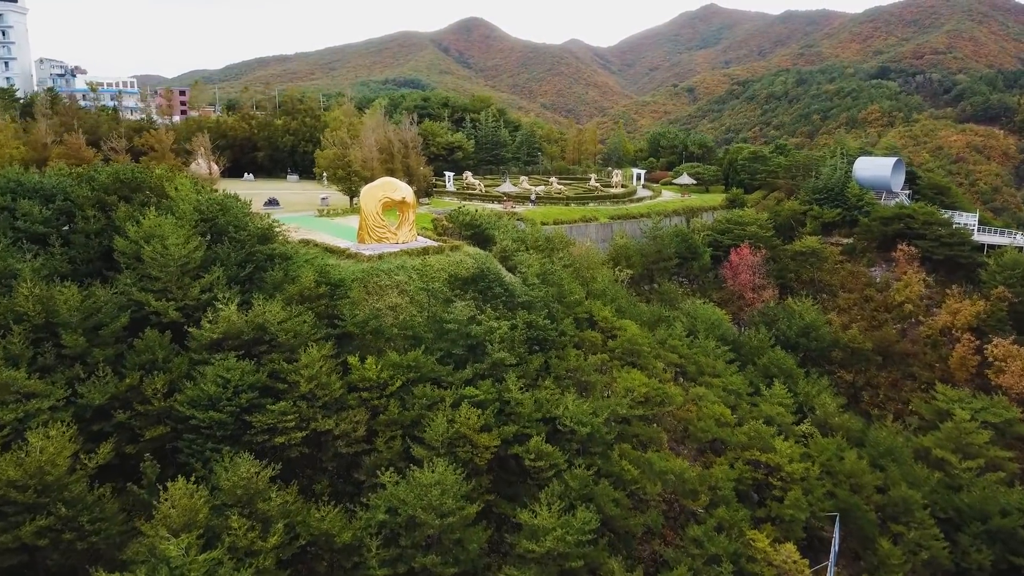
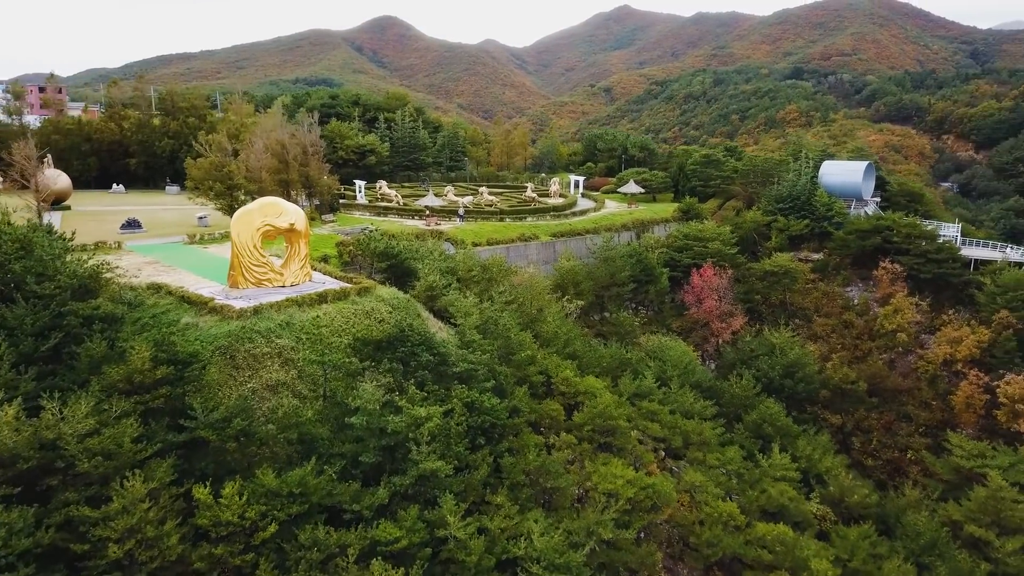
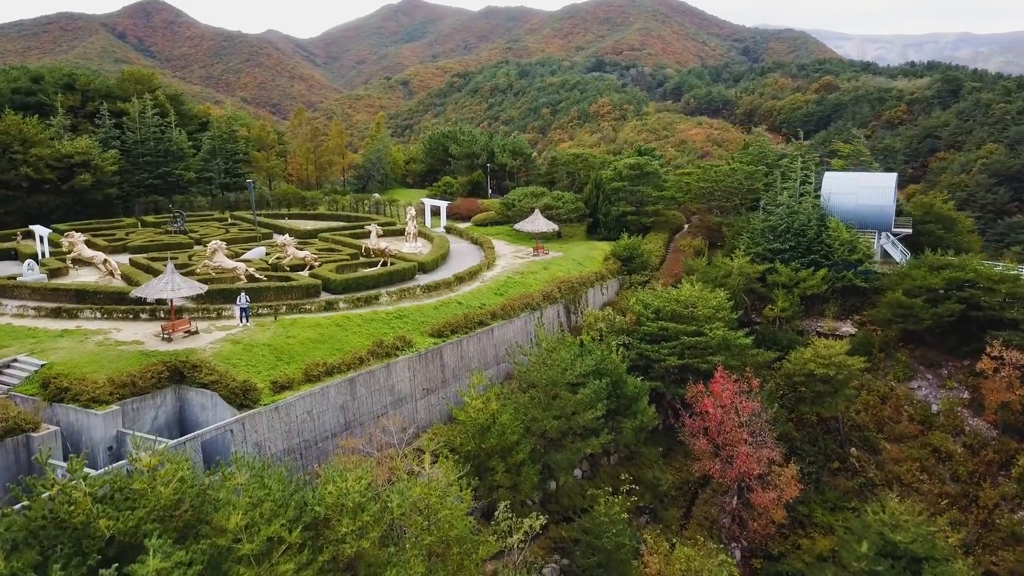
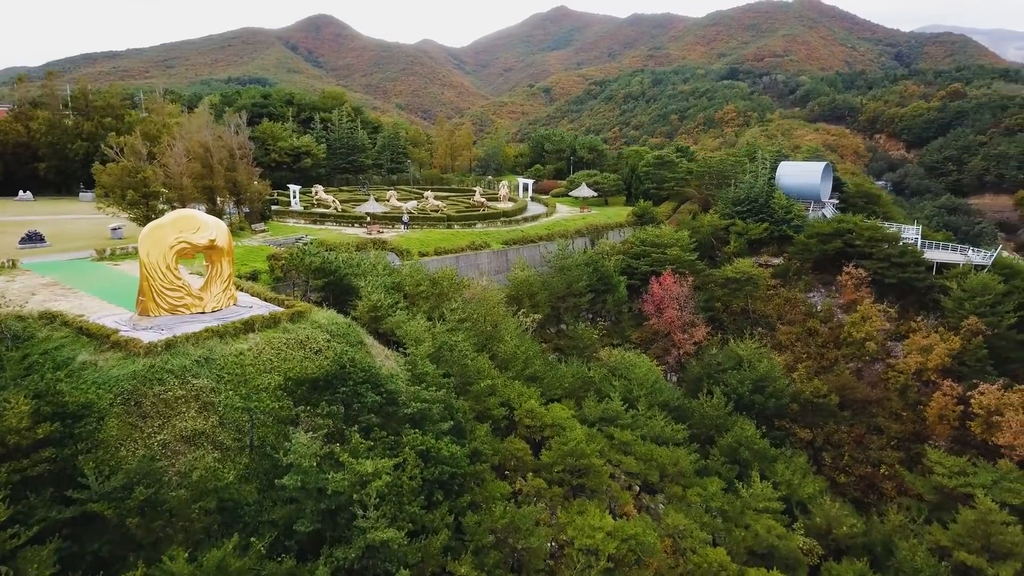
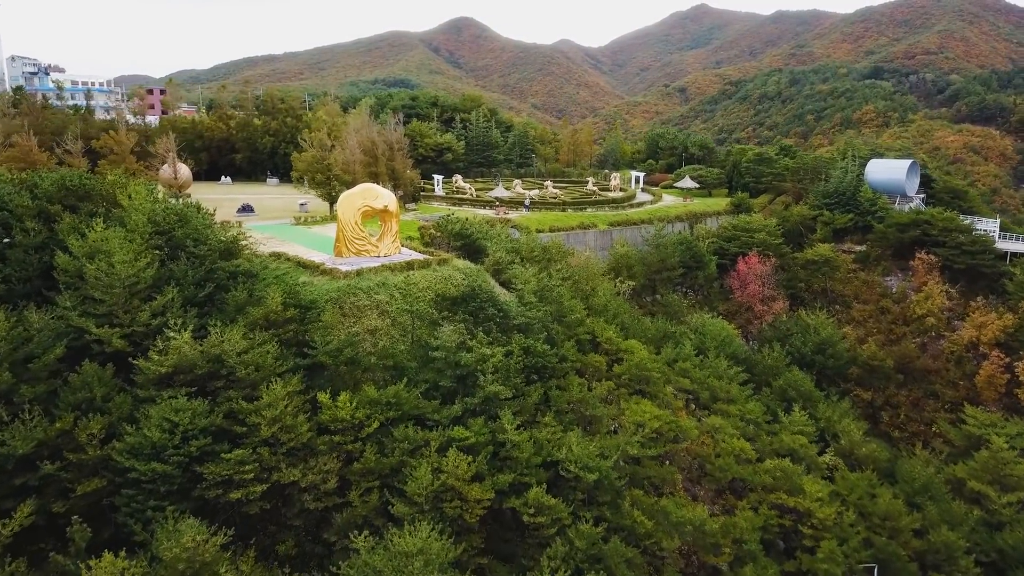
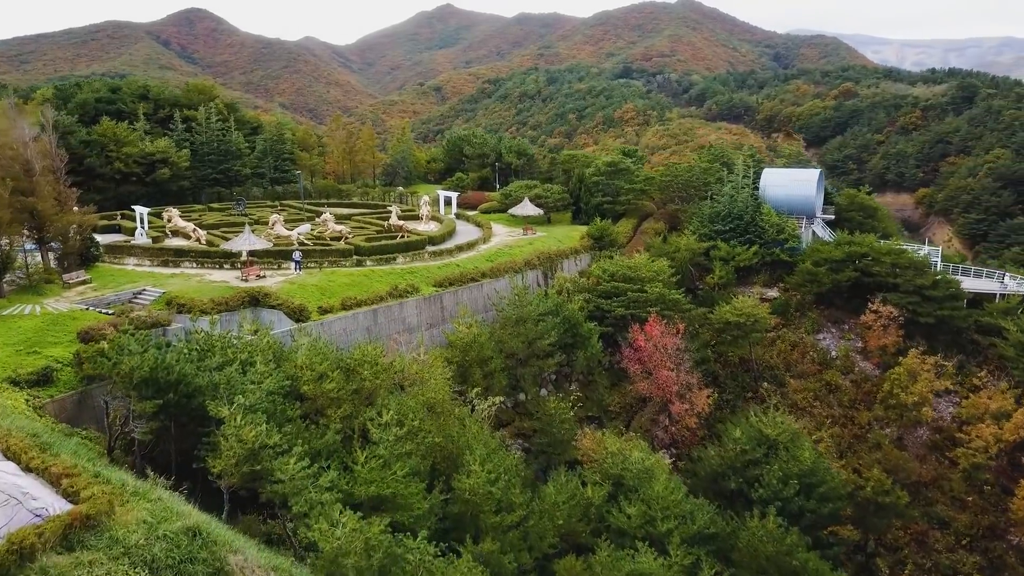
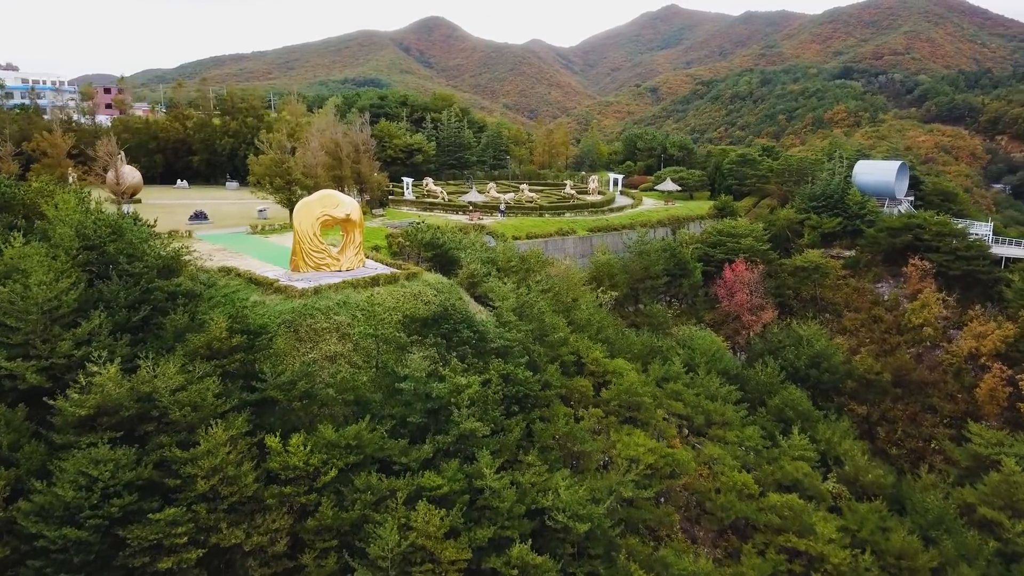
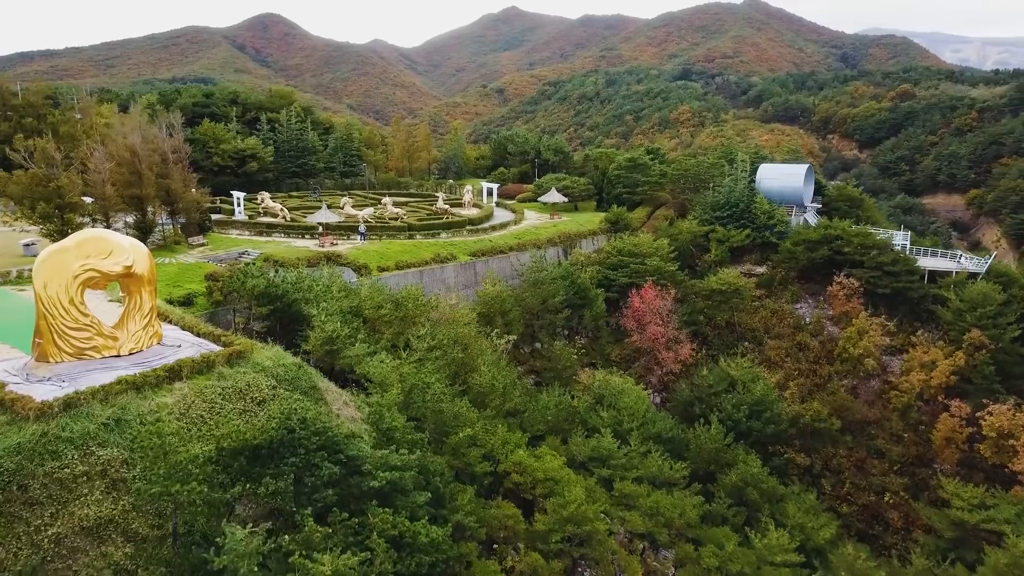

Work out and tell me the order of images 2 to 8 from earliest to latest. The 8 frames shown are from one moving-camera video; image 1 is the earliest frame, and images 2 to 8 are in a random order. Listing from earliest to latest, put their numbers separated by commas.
5, 7, 2, 4, 8, 6, 3
